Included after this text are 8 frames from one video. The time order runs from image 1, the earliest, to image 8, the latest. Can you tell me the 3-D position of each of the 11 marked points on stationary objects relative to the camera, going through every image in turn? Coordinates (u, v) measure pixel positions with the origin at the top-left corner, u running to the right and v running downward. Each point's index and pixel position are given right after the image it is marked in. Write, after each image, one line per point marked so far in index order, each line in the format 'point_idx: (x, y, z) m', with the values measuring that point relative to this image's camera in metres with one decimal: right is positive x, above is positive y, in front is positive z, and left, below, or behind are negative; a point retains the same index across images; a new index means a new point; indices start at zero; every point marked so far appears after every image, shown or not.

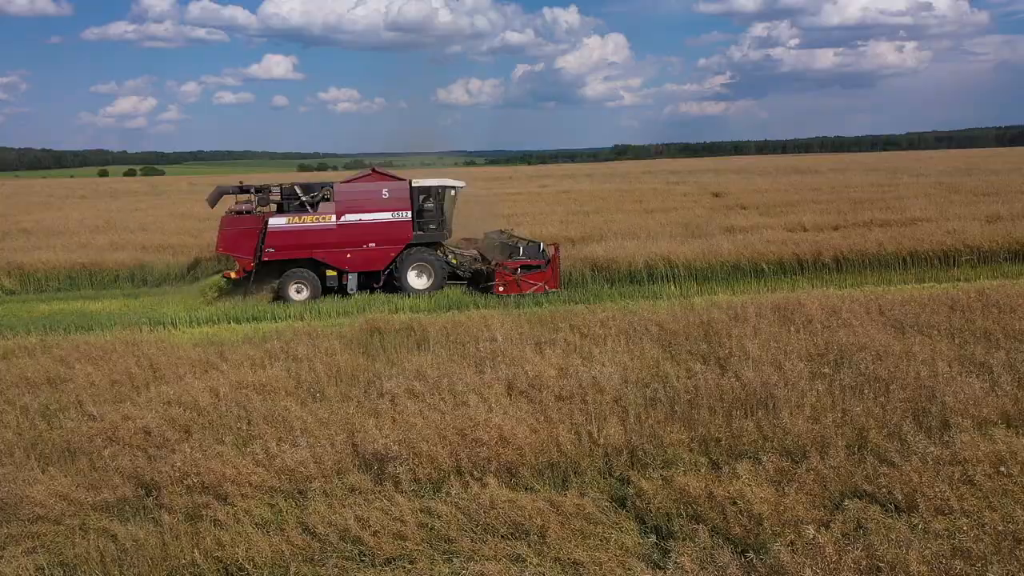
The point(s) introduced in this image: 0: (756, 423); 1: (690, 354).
0: (+1.7, -0.9, +5.6) m
1: (+1.6, -0.6, +7.4) m
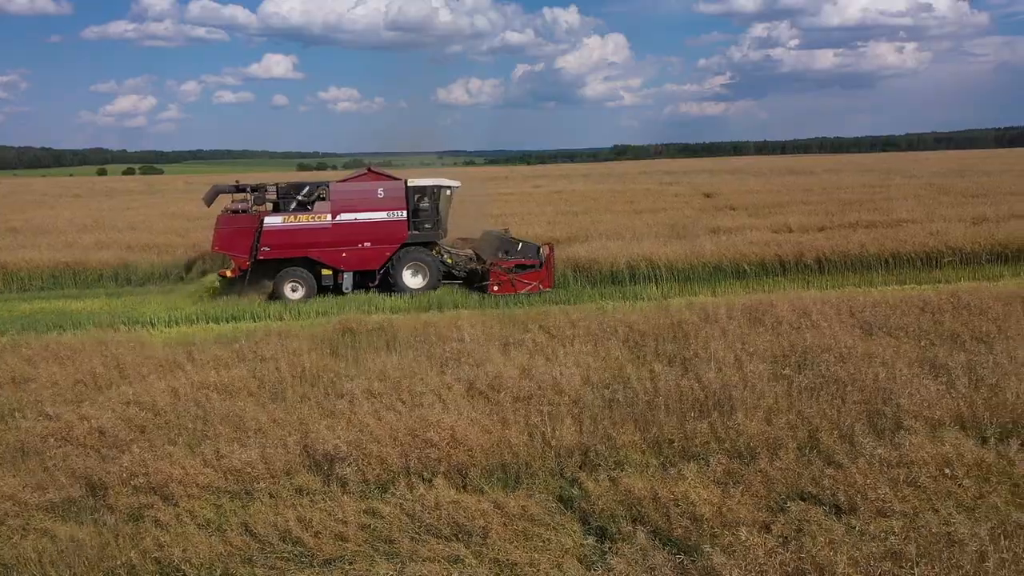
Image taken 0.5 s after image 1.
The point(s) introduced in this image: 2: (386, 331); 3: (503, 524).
0: (+1.4, -1.0, +5.7) m
1: (+1.3, -0.6, +7.4) m
2: (-1.4, -0.5, +8.9) m
3: (0.0, -1.3, +4.4) m
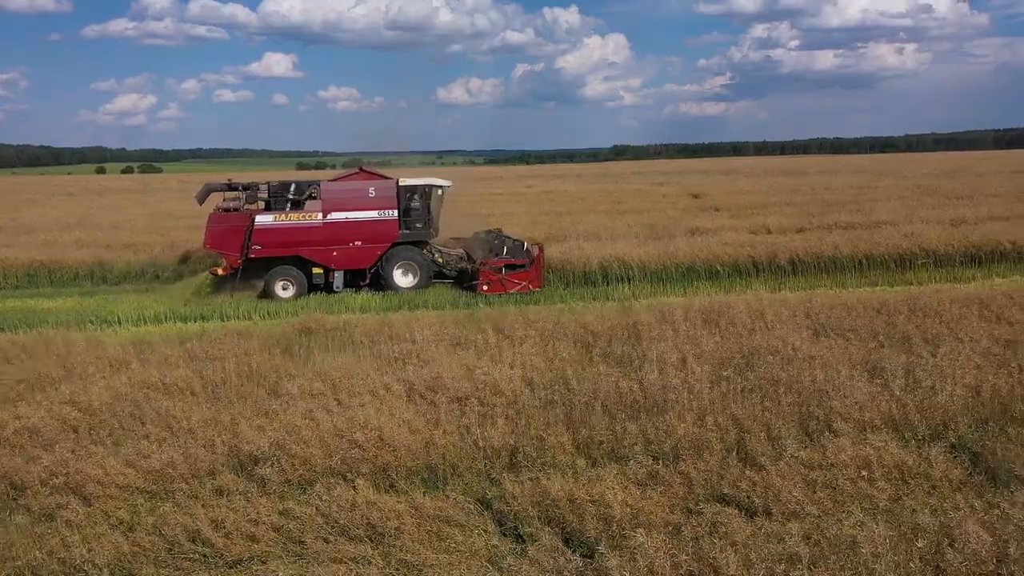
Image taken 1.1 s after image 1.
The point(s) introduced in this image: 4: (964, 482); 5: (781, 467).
0: (+0.9, -1.0, +5.7) m
1: (+0.8, -0.6, +7.4) m
2: (-1.9, -0.5, +8.9) m
3: (-0.5, -1.3, +4.4) m
4: (+2.7, -1.2, +4.8) m
5: (+1.7, -1.1, +4.9) m
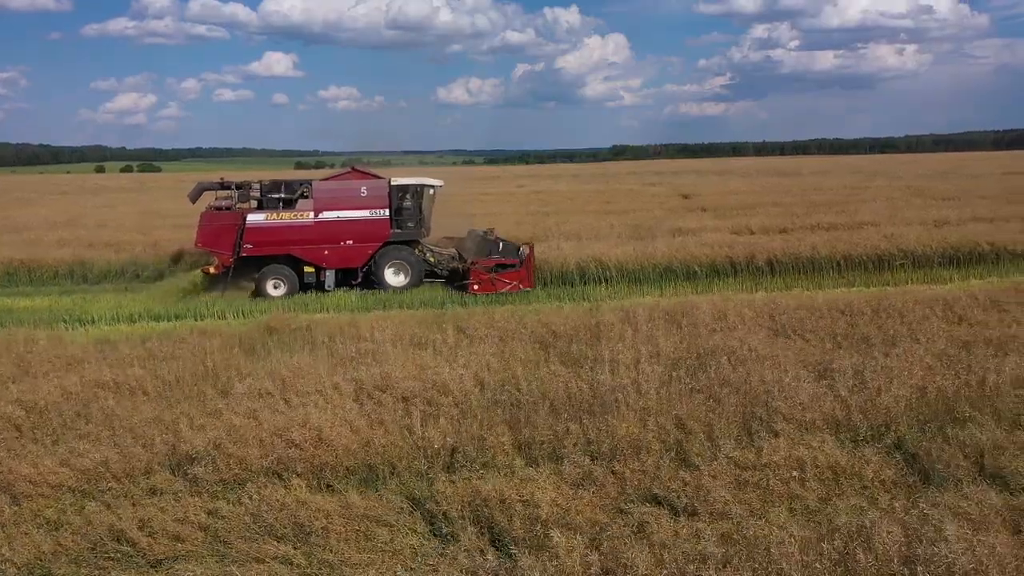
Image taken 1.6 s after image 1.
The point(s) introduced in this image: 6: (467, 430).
0: (+0.5, -1.0, +5.7) m
1: (+0.4, -0.6, +7.4) m
2: (-2.3, -0.5, +9.0) m
3: (-0.9, -1.3, +4.5) m
4: (+2.3, -1.2, +4.8) m
5: (+1.2, -1.1, +4.9) m
6: (-0.3, -1.0, +5.6) m
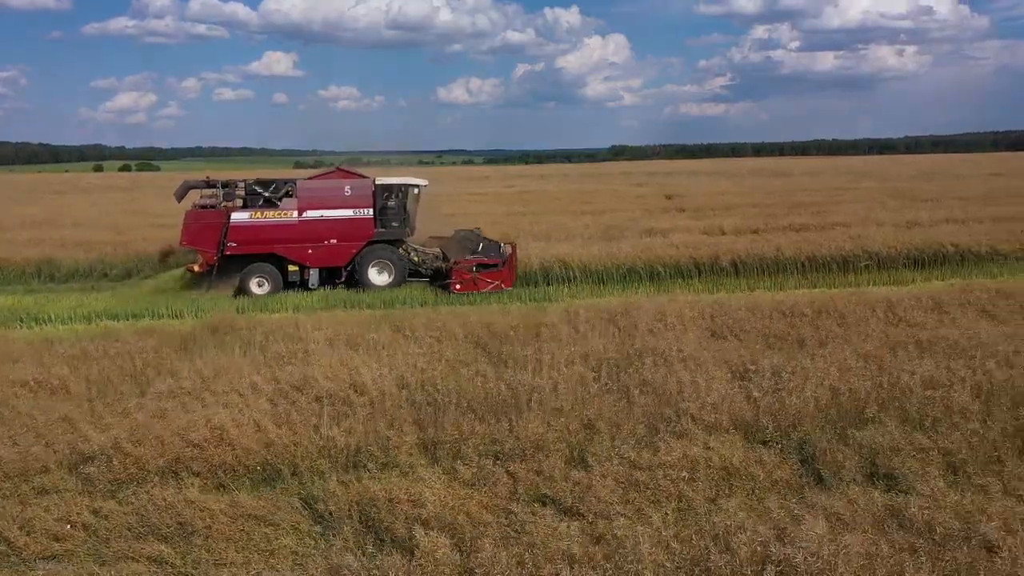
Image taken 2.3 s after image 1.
0: (-0.1, -1.0, +5.7) m
1: (-0.2, -0.6, +7.5) m
2: (-3.0, -0.5, +9.0) m
3: (-1.6, -1.3, +4.5) m
4: (+1.7, -1.2, +4.8) m
5: (+0.6, -1.1, +4.9) m
6: (-1.0, -1.0, +5.7) m
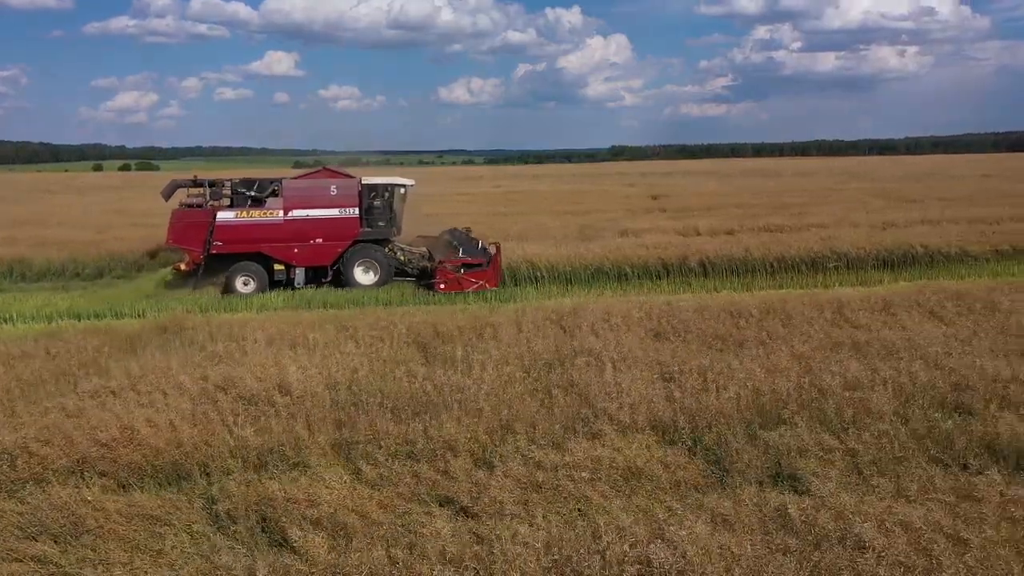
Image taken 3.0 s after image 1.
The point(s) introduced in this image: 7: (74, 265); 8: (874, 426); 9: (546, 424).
0: (-0.7, -1.0, +5.7) m
1: (-0.8, -0.6, +7.5) m
2: (-3.6, -0.5, +9.0) m
3: (-2.2, -1.3, +4.5) m
4: (+1.1, -1.2, +4.8) m
5: (0.0, -1.1, +5.0) m
6: (-1.6, -1.0, +5.7) m
7: (-9.0, +0.5, +16.4) m
8: (+2.5, -0.9, +5.4) m
9: (+0.2, -1.0, +5.6) m
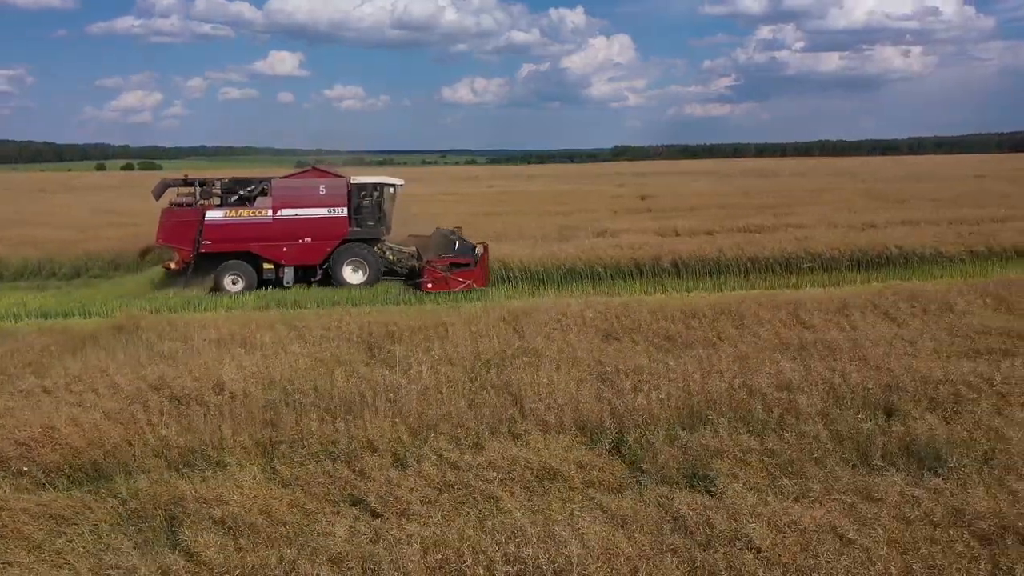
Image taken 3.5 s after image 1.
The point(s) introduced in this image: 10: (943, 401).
0: (-1.3, -1.0, +5.7) m
1: (-1.3, -0.6, +7.5) m
2: (-4.1, -0.5, +9.0) m
3: (-2.7, -1.3, +4.5) m
4: (+0.6, -1.2, +4.8) m
5: (-0.5, -1.1, +5.0) m
6: (-2.1, -1.0, +5.7) m
7: (-9.5, +0.5, +16.5) m
8: (+1.9, -0.9, +5.4) m
9: (-0.3, -1.0, +5.6) m
10: (+3.1, -0.8, +5.7) m
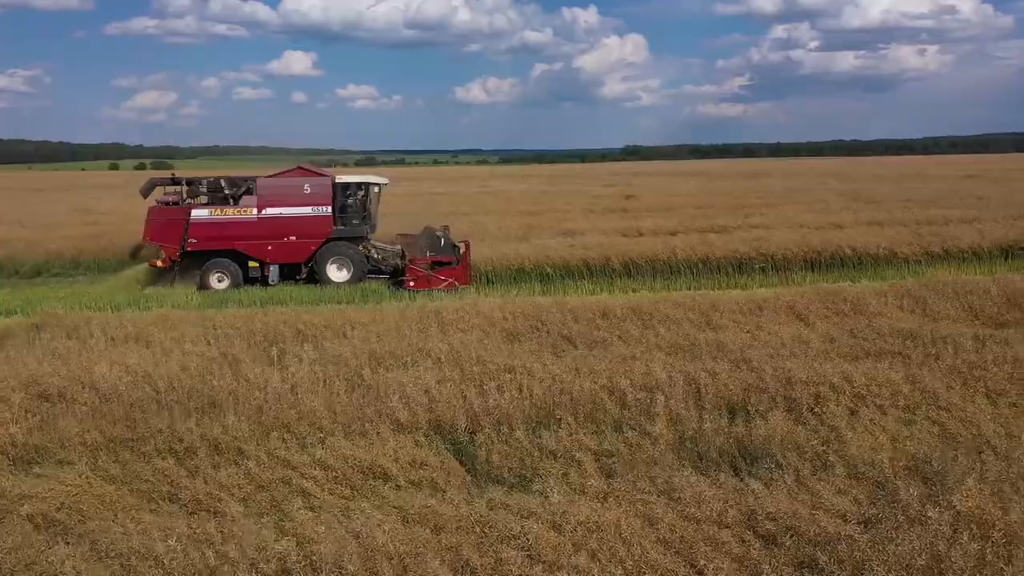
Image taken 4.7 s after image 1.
0: (-2.3, -1.0, +5.7) m
1: (-2.4, -0.6, +7.5) m
2: (-5.1, -0.4, +9.1) m
3: (-3.8, -1.3, +4.5) m
4: (-0.5, -1.2, +4.8) m
5: (-1.6, -1.1, +5.0) m
6: (-3.1, -1.0, +5.7) m
7: (-10.4, +0.5, +16.6) m
8: (+0.9, -0.9, +5.4) m
9: (-1.3, -1.0, +5.6) m
10: (+2.0, -0.8, +5.7) m
